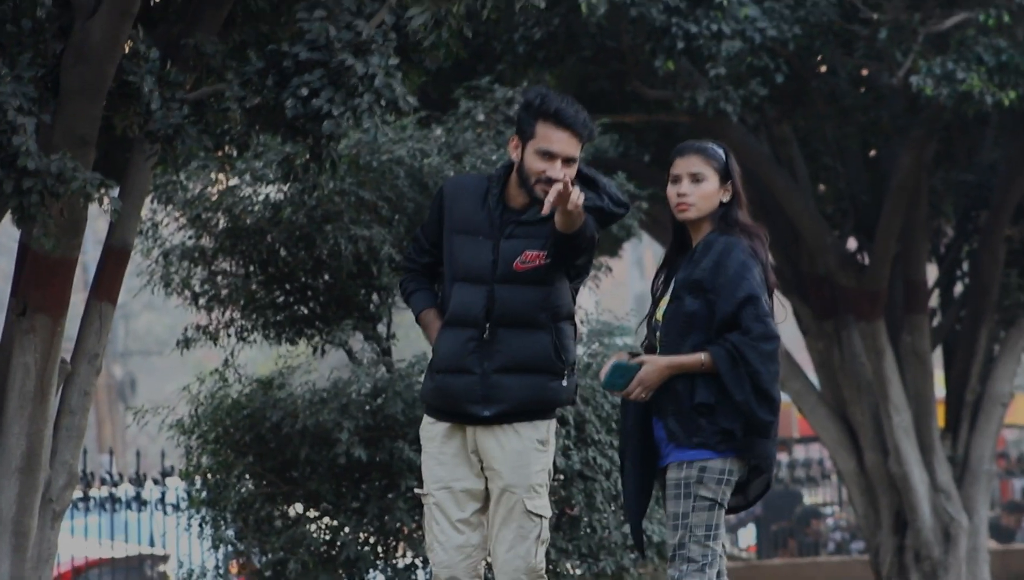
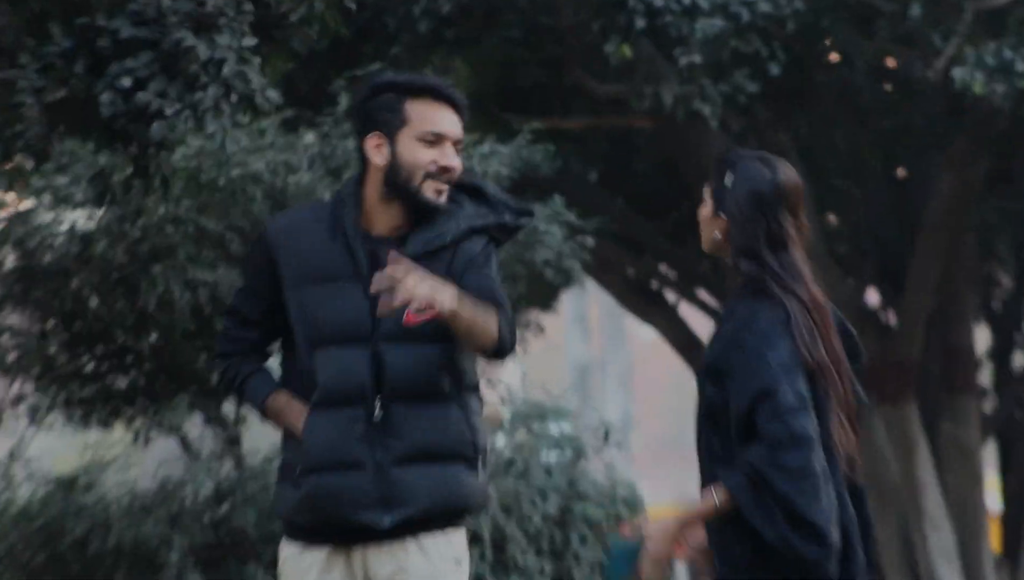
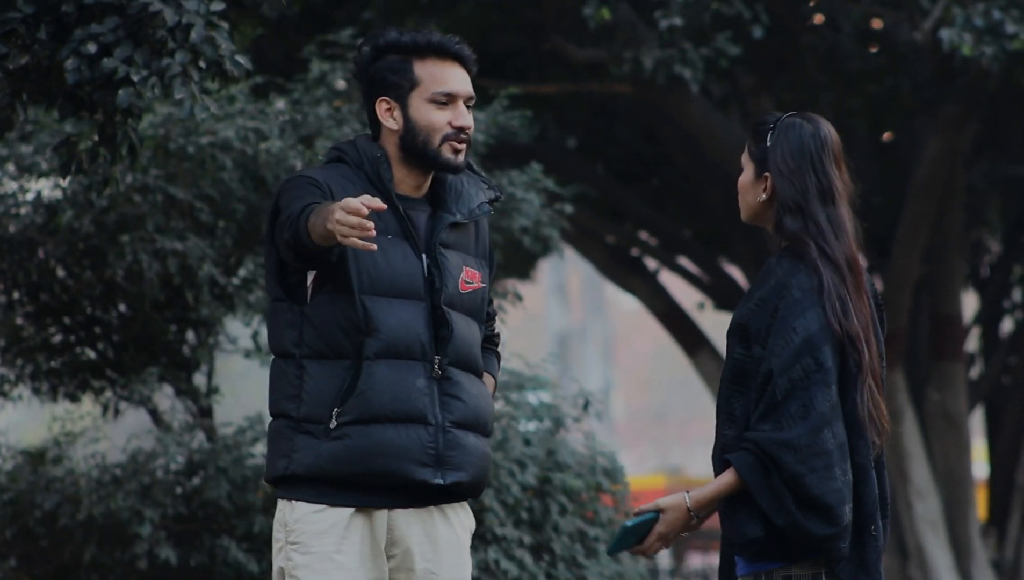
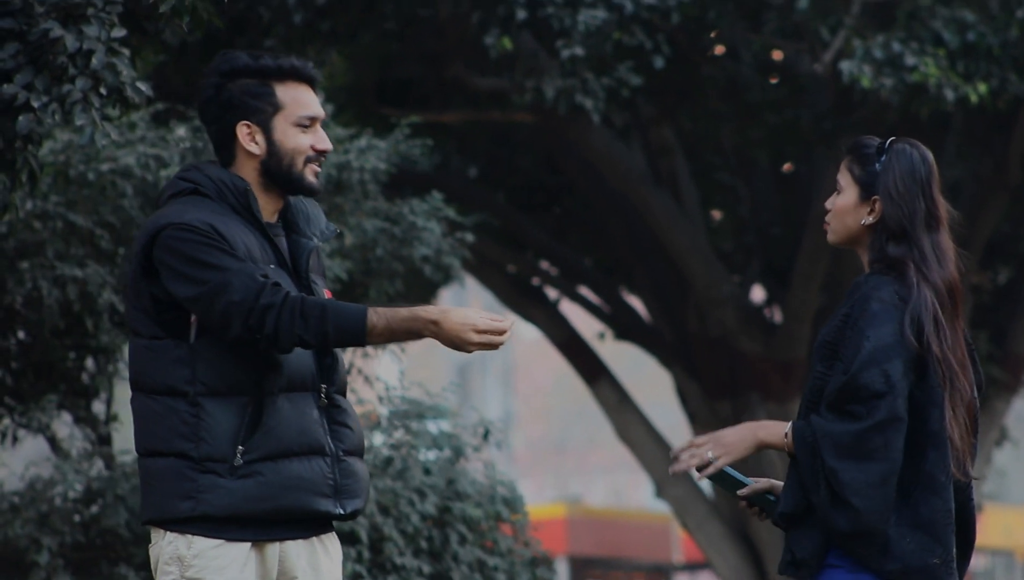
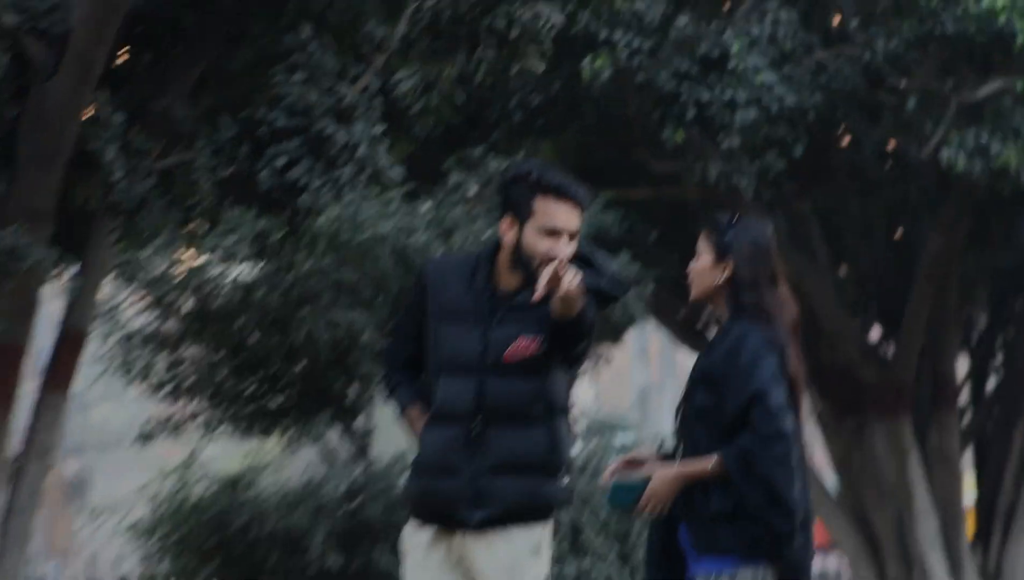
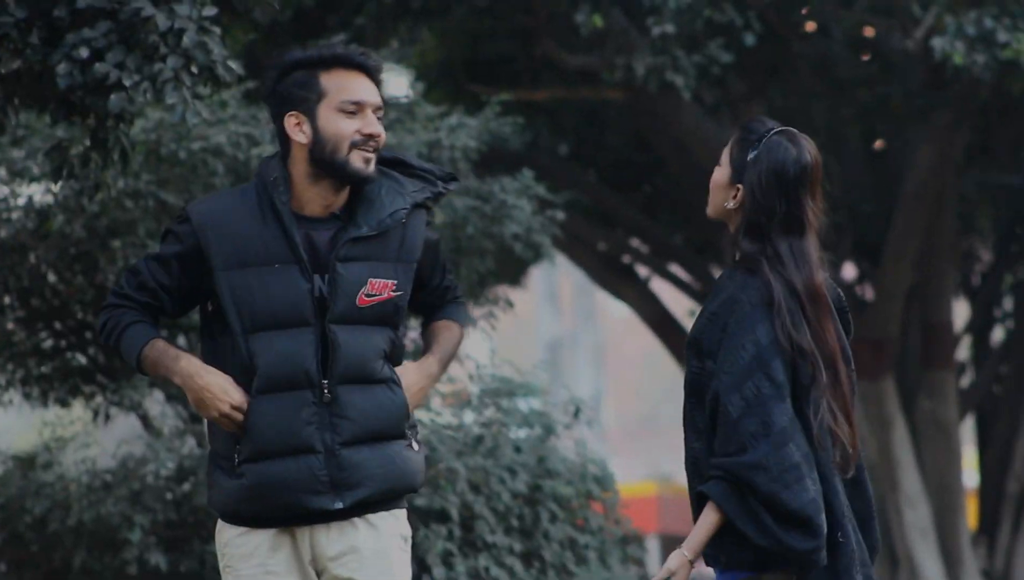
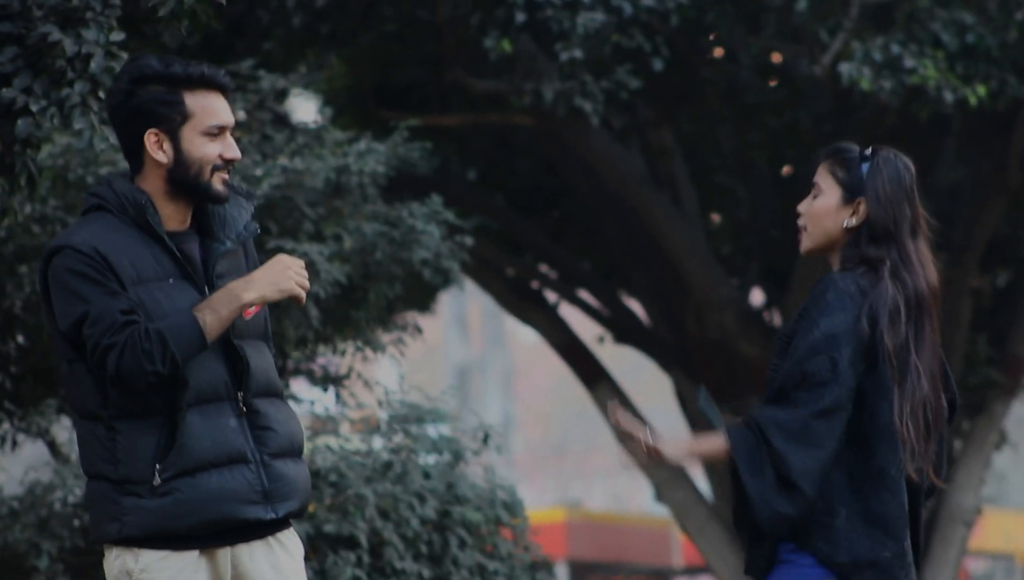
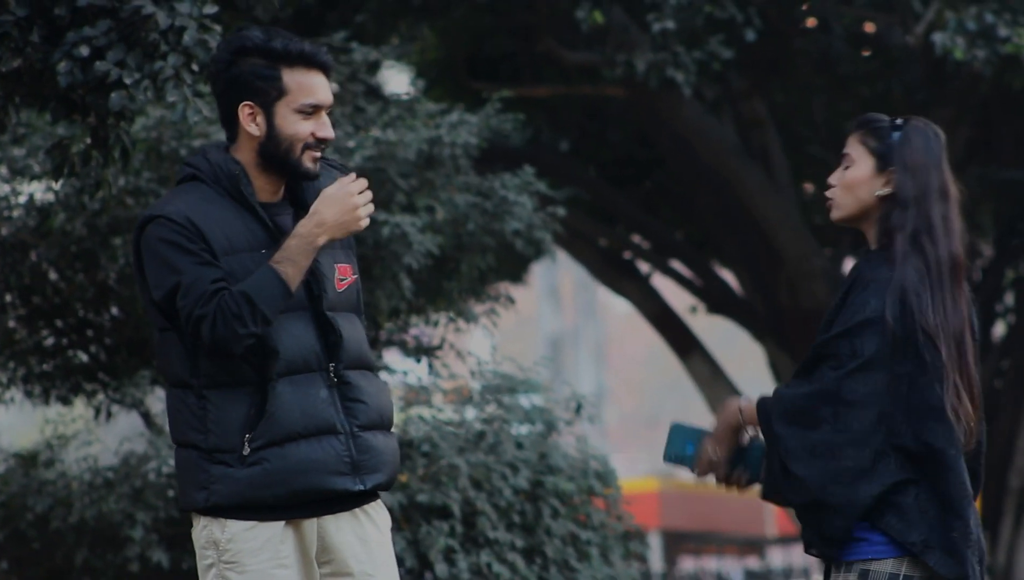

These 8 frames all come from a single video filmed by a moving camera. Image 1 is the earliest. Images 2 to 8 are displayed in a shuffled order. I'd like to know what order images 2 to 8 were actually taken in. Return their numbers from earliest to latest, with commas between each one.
5, 2, 6, 3, 8, 7, 4
